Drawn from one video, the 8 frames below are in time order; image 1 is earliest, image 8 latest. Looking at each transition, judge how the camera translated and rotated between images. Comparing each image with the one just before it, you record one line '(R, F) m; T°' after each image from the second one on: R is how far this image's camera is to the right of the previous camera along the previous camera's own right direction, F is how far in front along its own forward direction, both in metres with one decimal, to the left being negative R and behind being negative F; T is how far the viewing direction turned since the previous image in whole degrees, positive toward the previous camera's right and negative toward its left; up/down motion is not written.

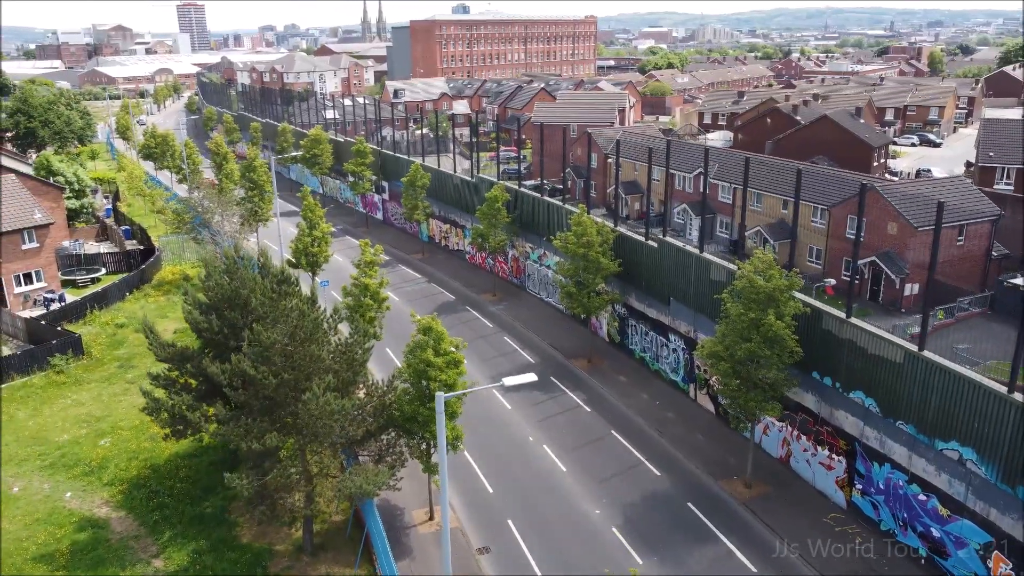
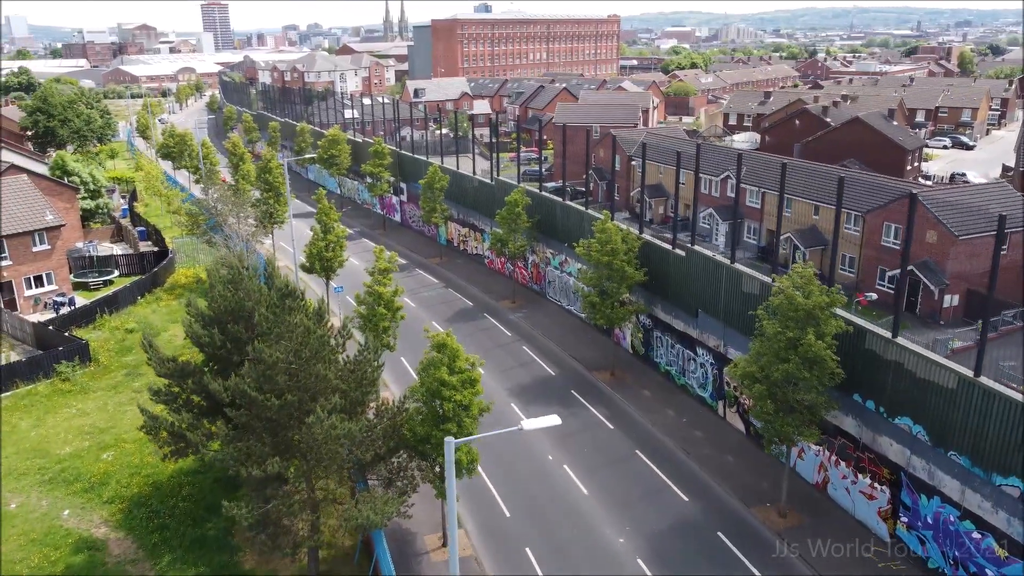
(0.0, +1.4) m; -1°
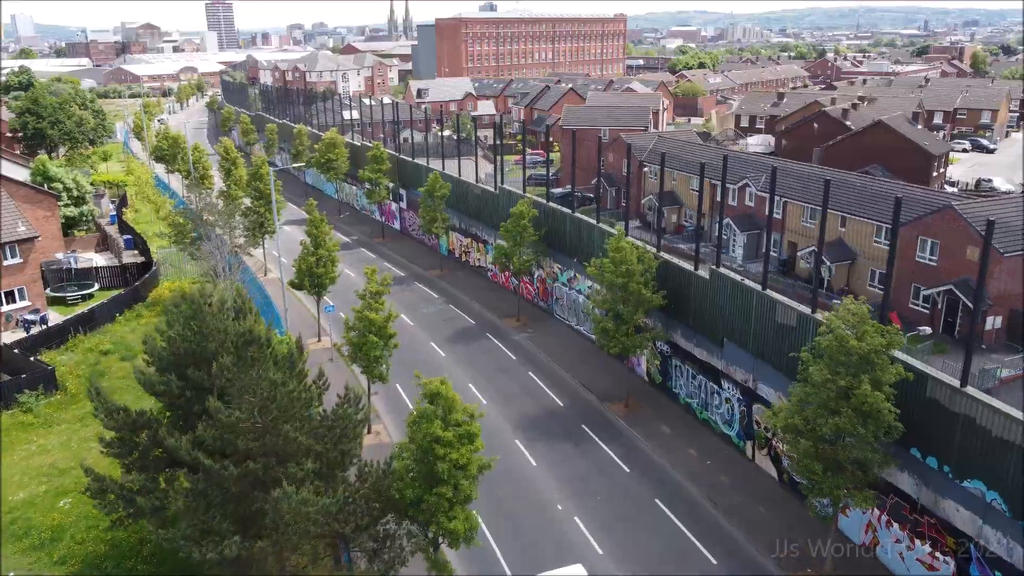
(0.0, +3.0) m; 0°
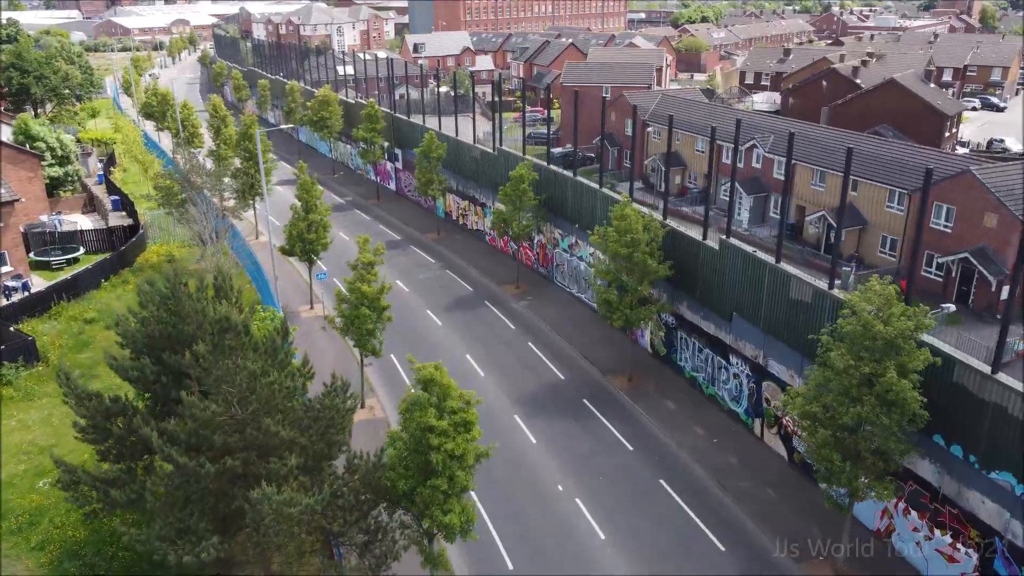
(0.0, +1.3) m; 0°
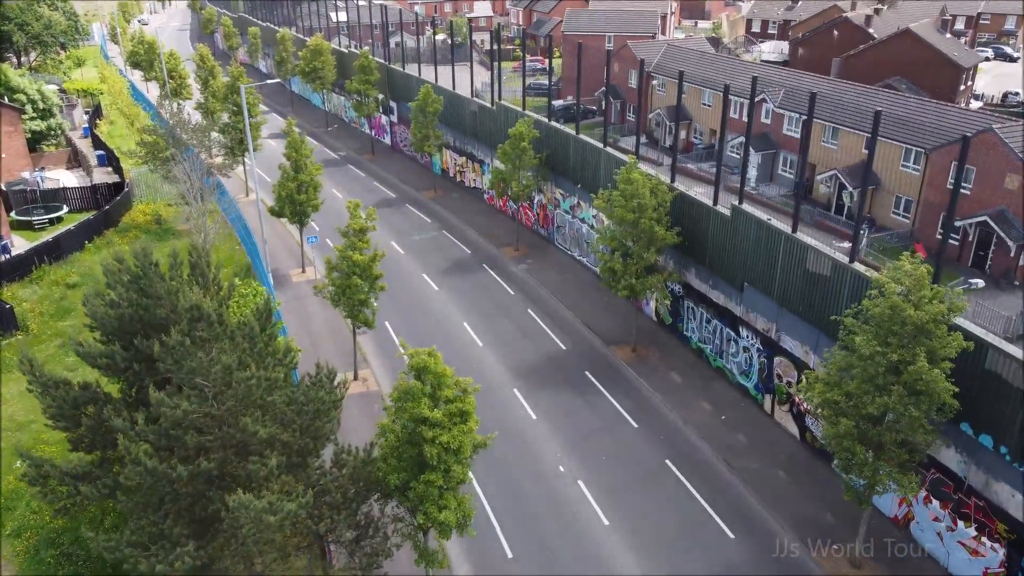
(0.0, +1.4) m; 0°
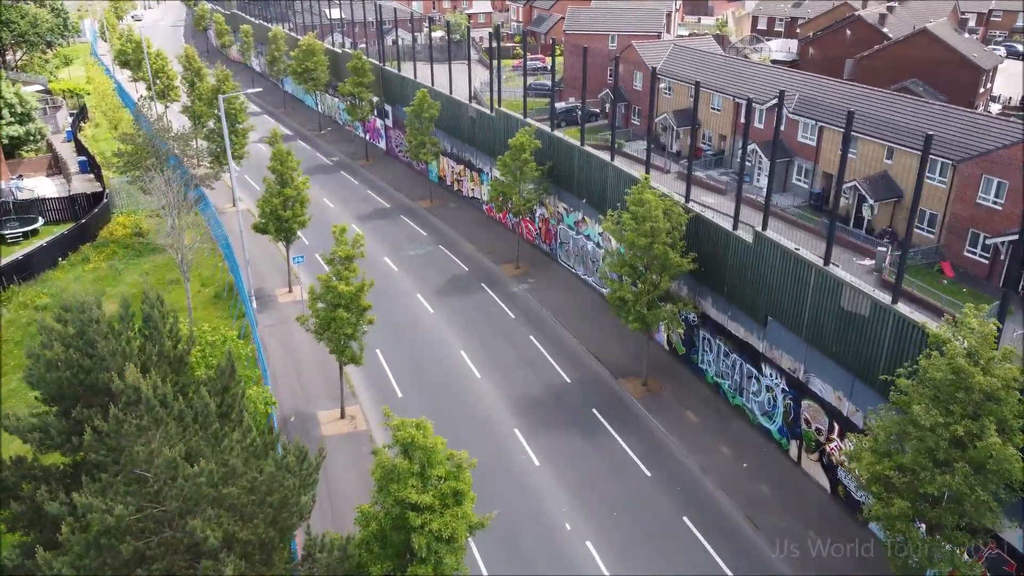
(0.0, +2.3) m; 0°
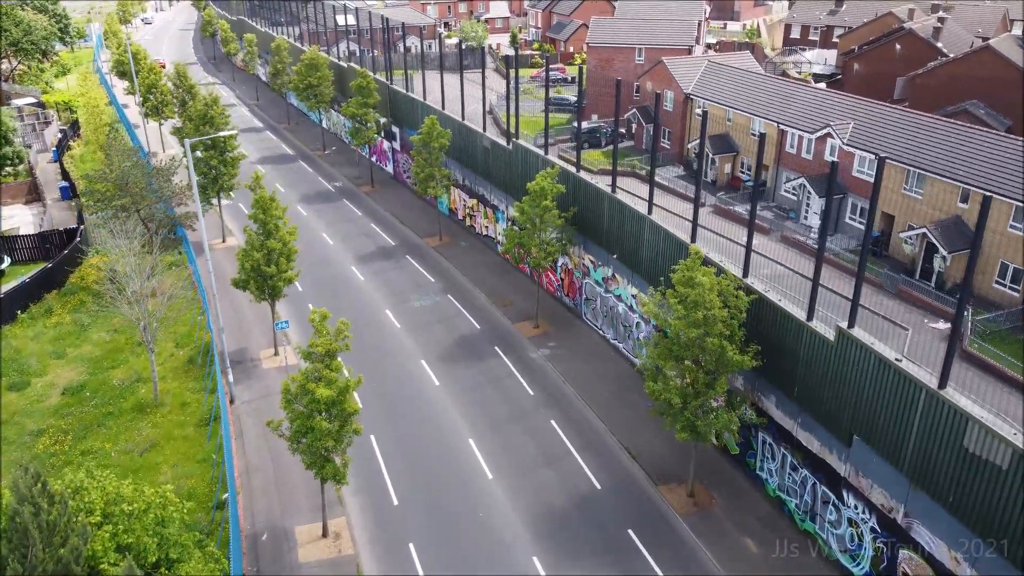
(-0.1, +4.6) m; -1°
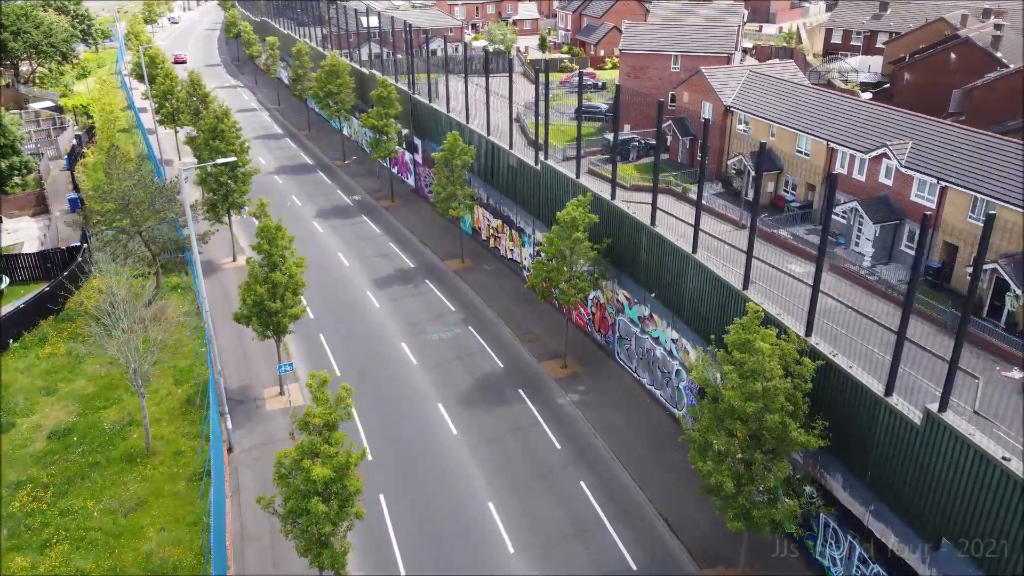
(-0.1, +2.6) m; -2°
